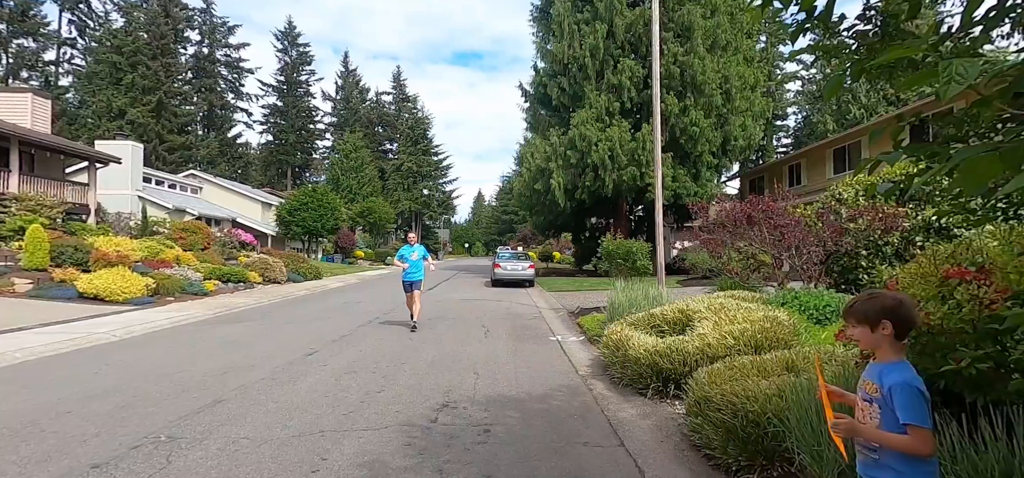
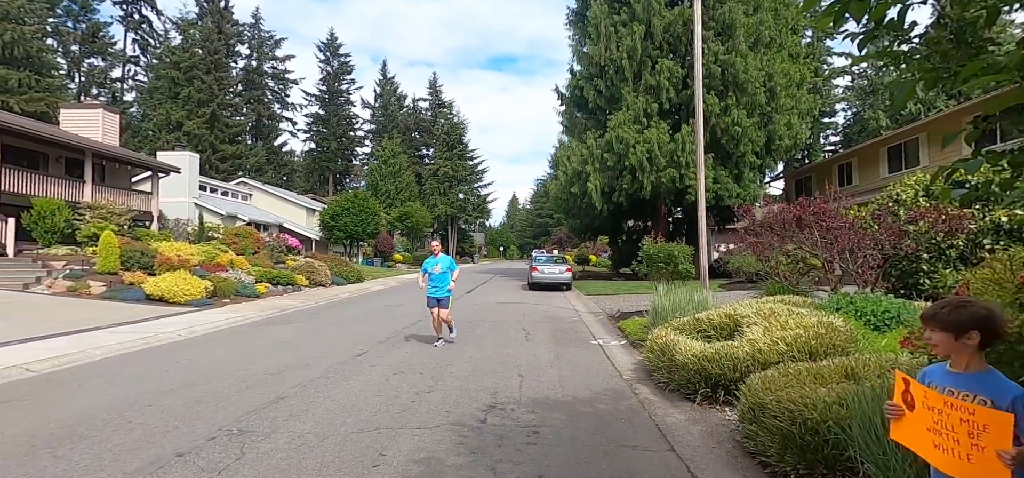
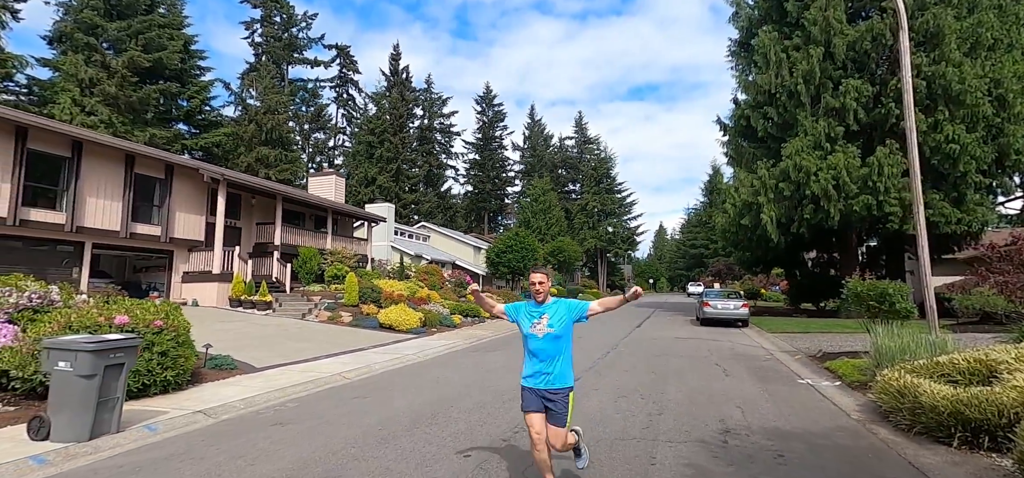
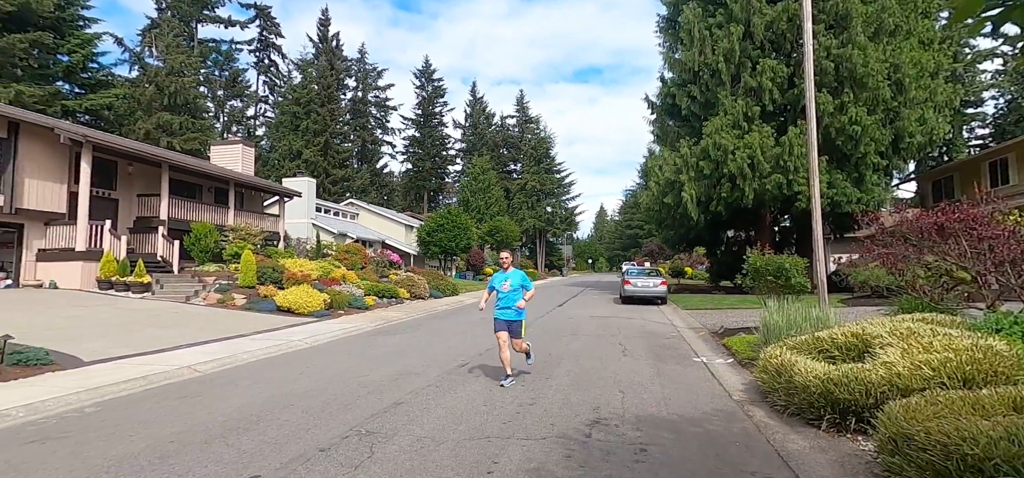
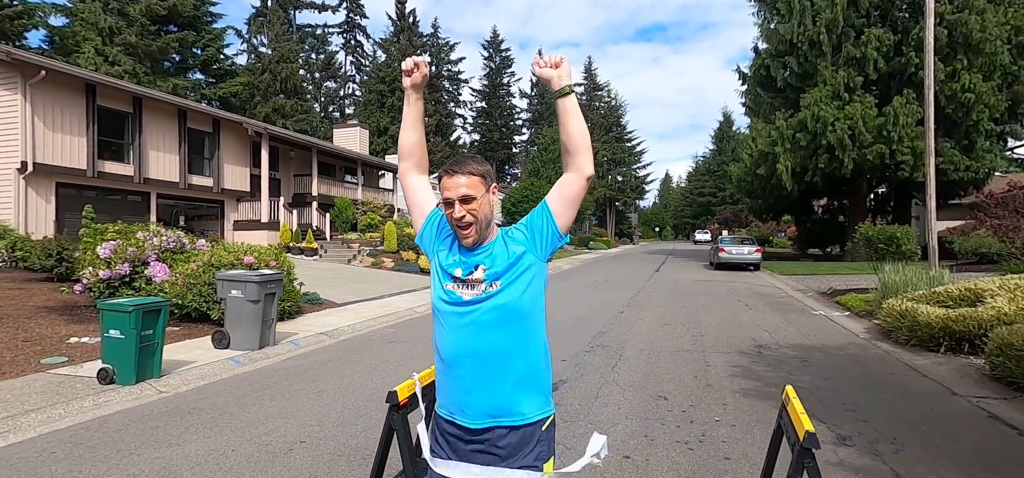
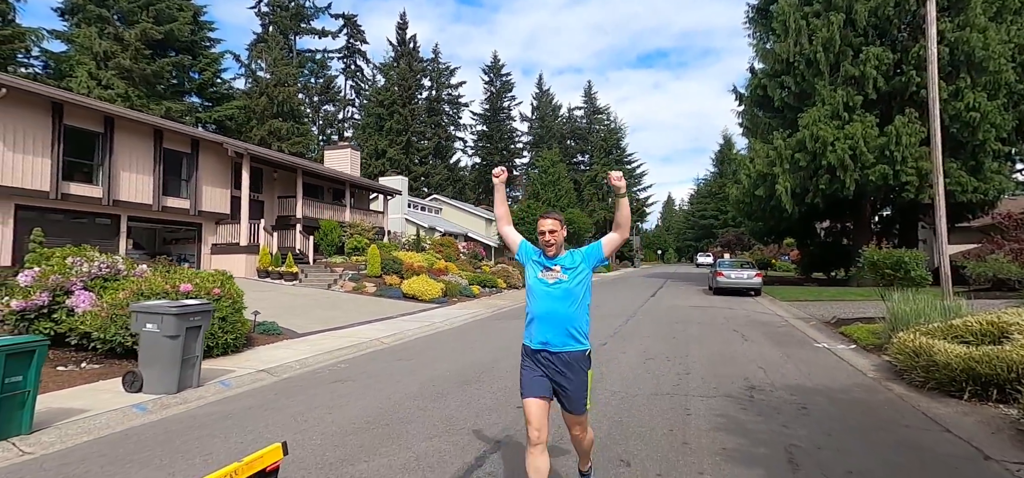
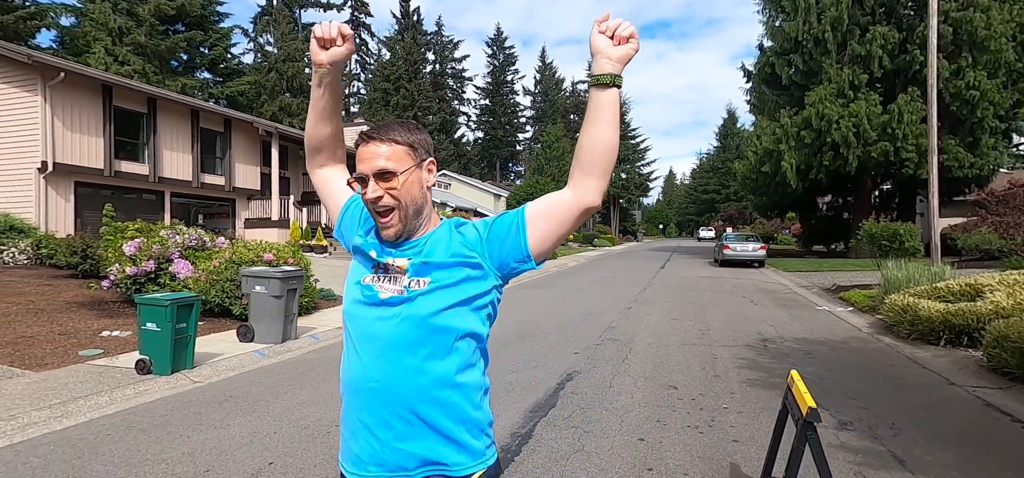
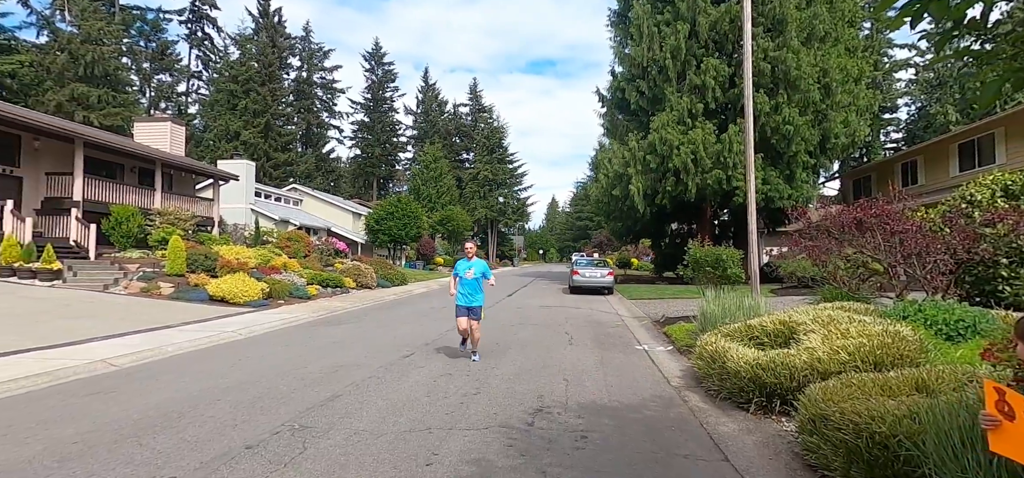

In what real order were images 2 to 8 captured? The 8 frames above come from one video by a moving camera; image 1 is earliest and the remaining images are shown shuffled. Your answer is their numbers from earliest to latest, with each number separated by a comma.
2, 8, 4, 3, 6, 5, 7
